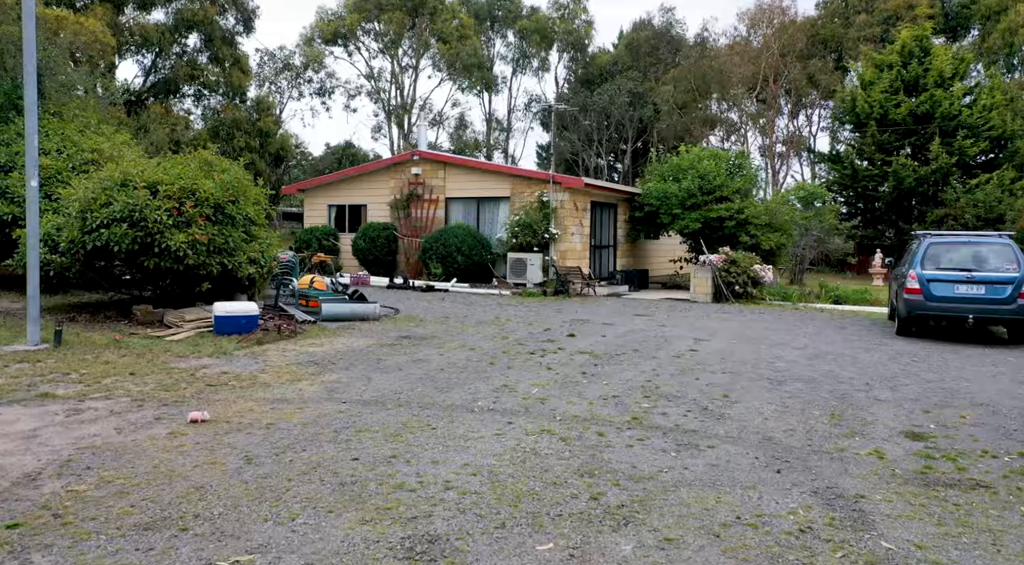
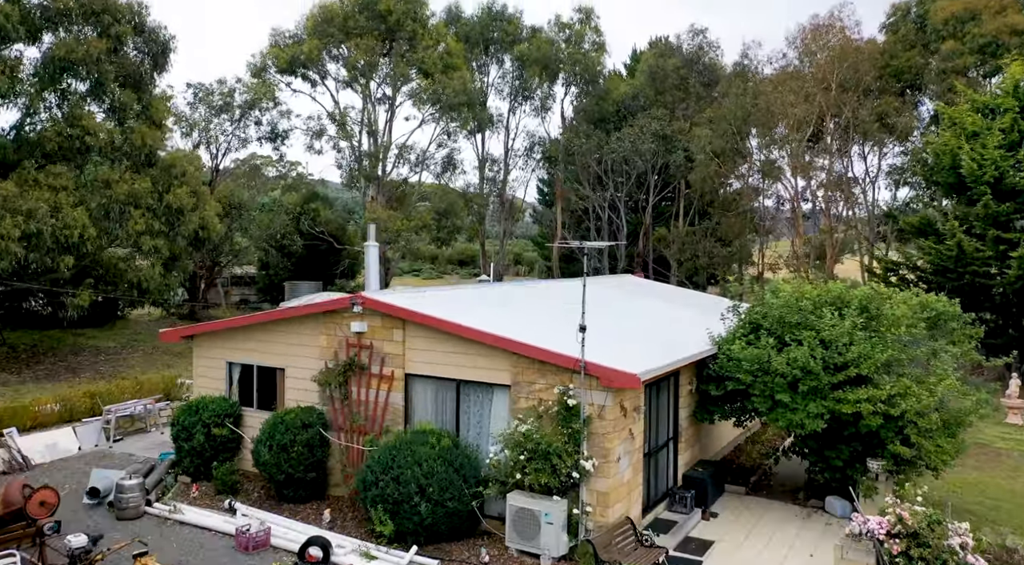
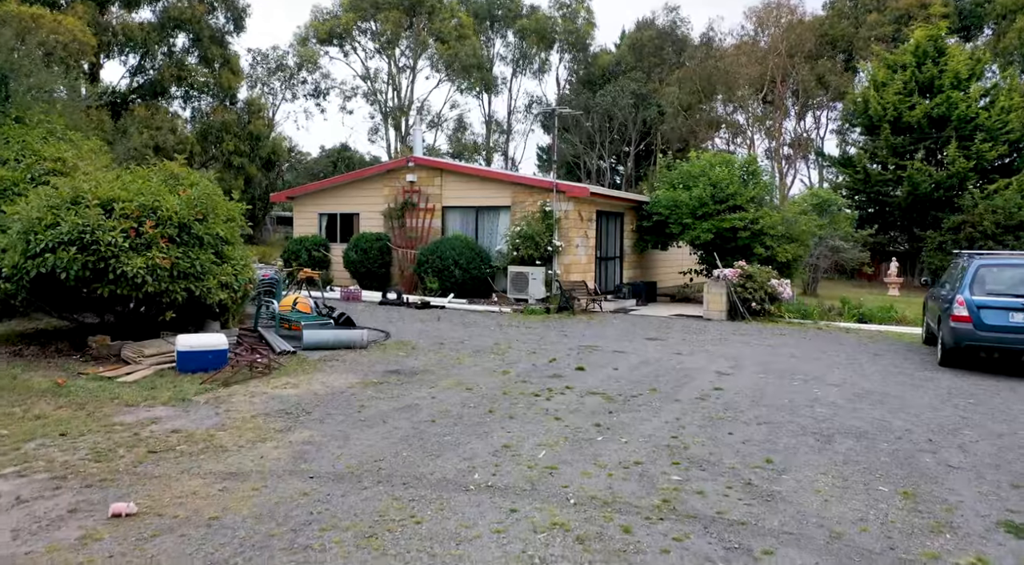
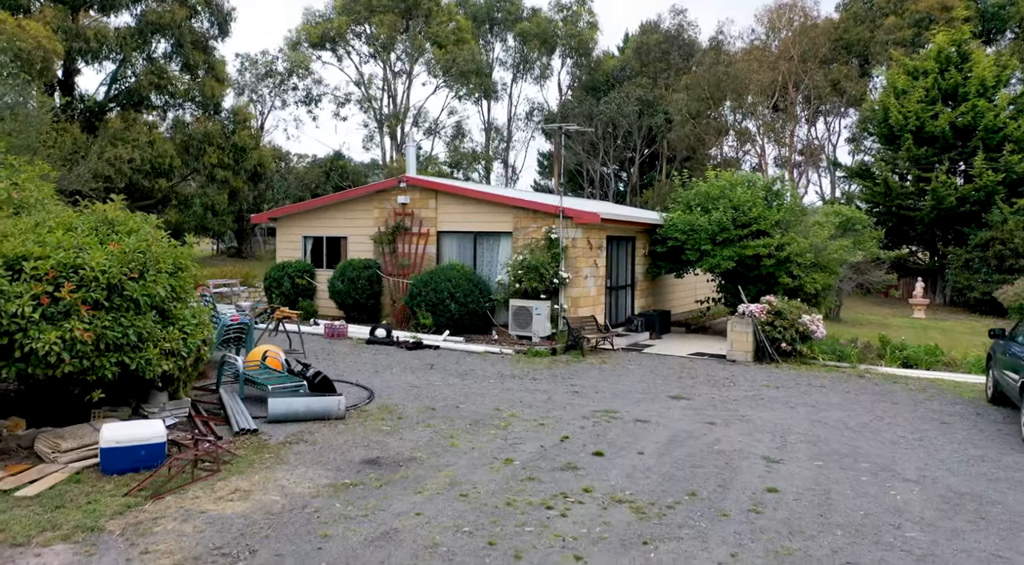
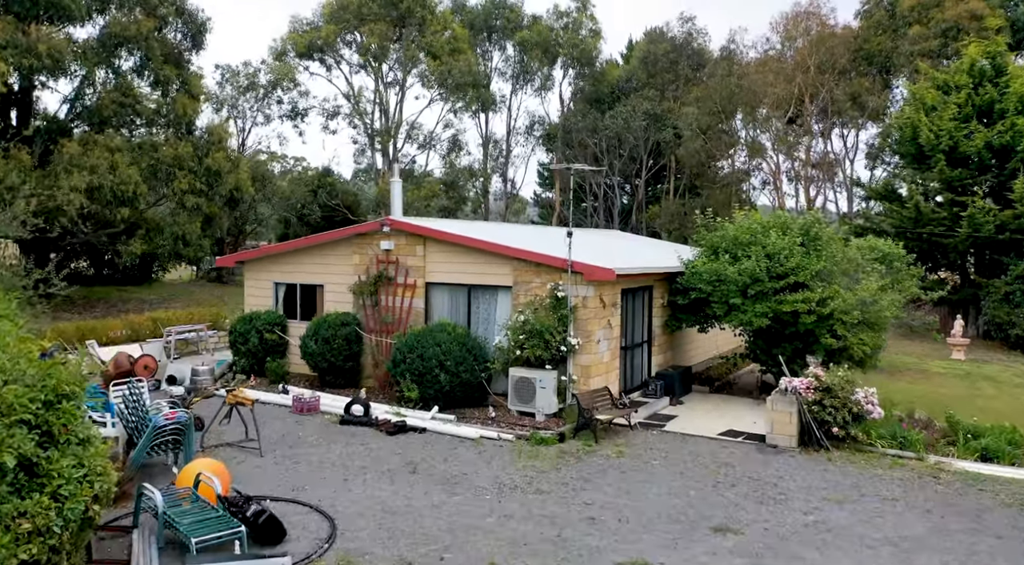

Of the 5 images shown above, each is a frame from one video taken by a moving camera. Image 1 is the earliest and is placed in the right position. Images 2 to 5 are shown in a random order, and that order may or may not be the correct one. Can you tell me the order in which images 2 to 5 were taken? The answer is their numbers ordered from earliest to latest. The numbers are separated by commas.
3, 4, 5, 2
